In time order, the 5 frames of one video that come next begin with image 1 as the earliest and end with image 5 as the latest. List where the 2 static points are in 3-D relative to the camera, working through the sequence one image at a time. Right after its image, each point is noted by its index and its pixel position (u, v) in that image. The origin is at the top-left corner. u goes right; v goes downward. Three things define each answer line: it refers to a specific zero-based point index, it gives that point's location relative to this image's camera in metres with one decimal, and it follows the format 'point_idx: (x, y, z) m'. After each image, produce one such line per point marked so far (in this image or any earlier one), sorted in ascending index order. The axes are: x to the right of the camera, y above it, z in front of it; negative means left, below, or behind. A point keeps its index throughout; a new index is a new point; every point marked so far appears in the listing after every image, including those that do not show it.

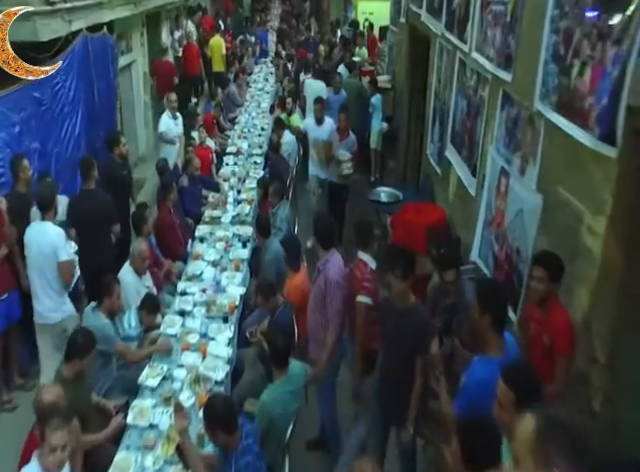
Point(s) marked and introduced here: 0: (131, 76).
0: (-3.2, +2.7, +10.5) m
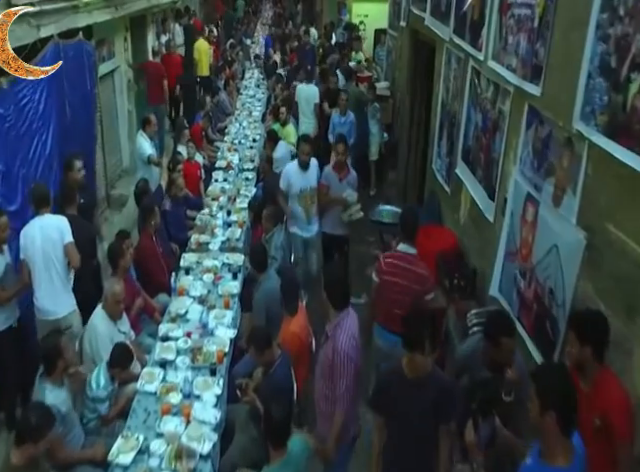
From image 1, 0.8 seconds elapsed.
0: (-3.2, +2.4, +9.9) m
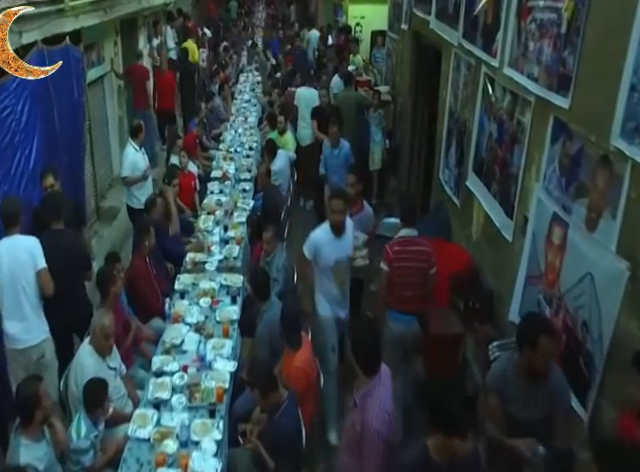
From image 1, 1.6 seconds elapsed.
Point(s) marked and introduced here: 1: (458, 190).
0: (-3.3, +2.2, +9.5) m
1: (+1.4, +0.5, +6.5) m
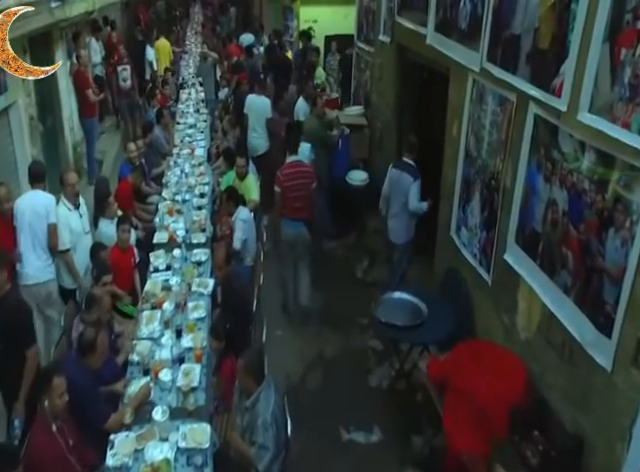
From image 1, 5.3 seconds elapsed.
0: (-3.7, +1.3, +7.5) m
1: (+1.3, -0.2, +4.9) m
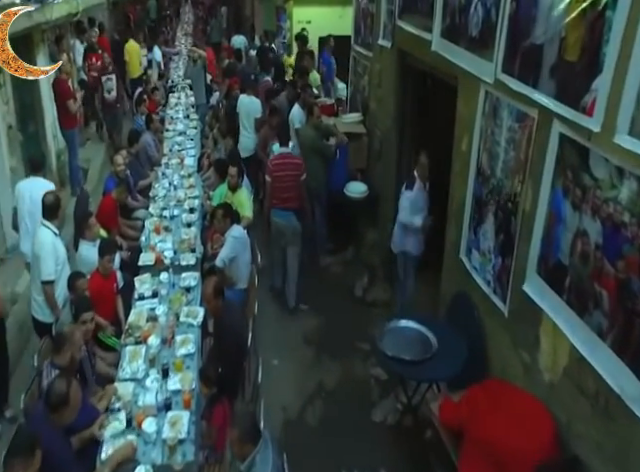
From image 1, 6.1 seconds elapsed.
0: (-3.7, +1.1, +7.0) m
1: (+1.3, -0.4, +4.5) m
